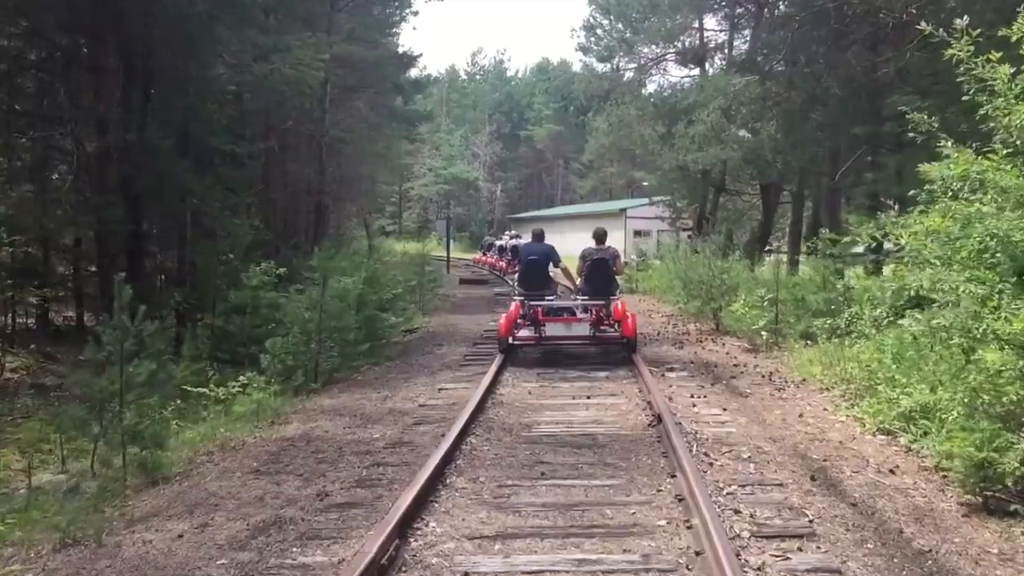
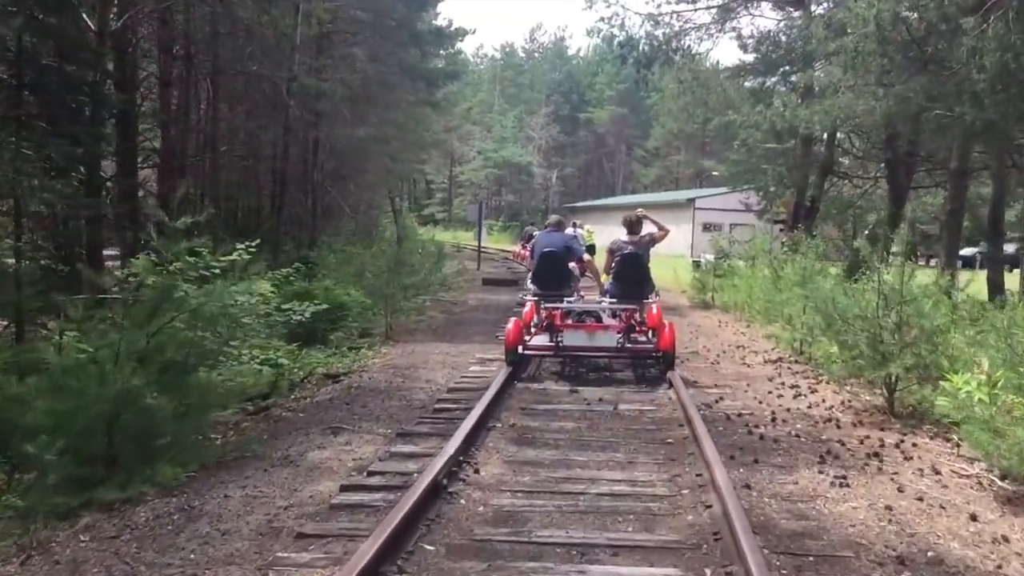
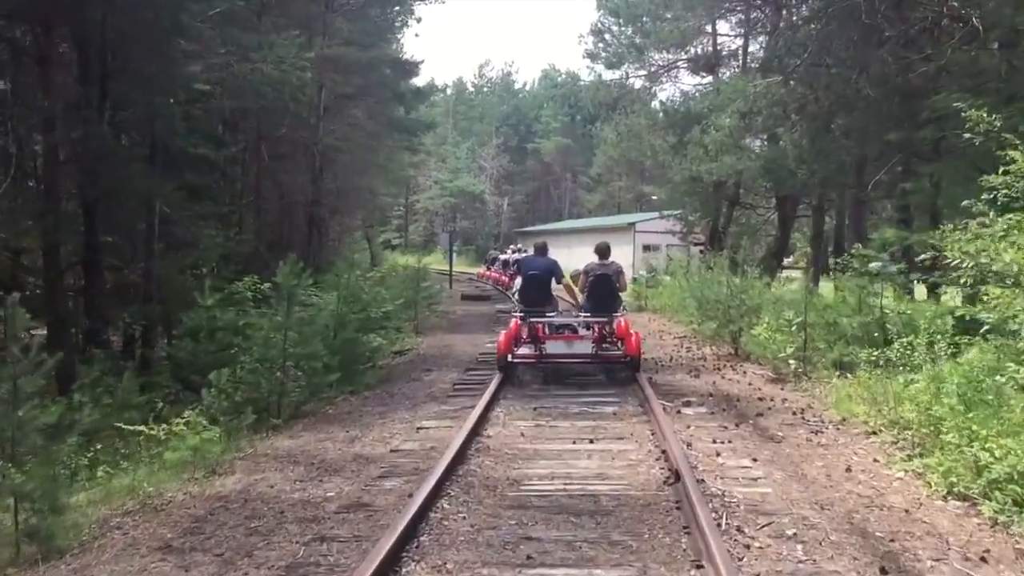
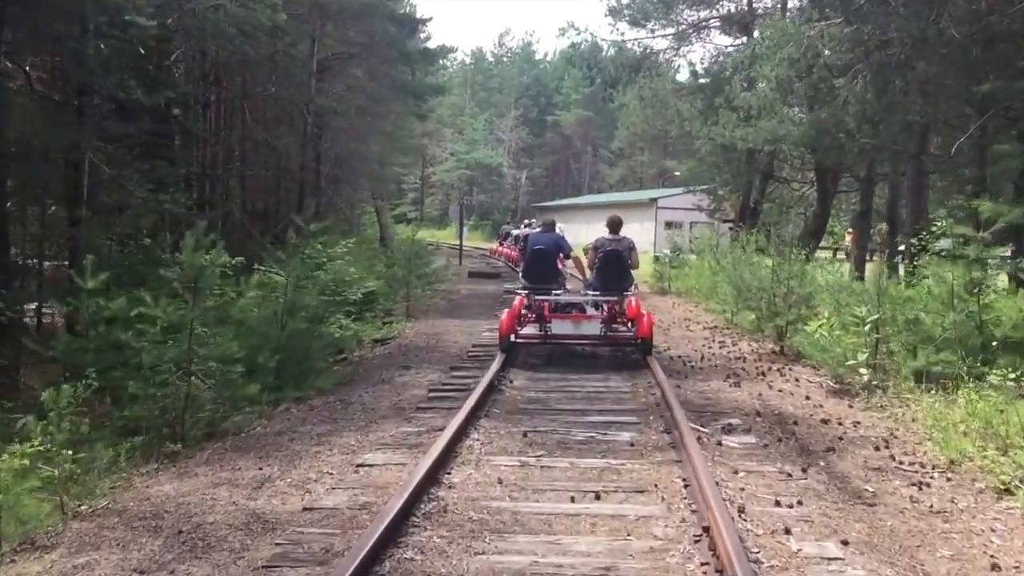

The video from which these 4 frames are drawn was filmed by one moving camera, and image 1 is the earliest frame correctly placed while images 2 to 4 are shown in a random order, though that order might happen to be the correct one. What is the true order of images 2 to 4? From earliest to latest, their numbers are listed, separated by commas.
3, 4, 2
